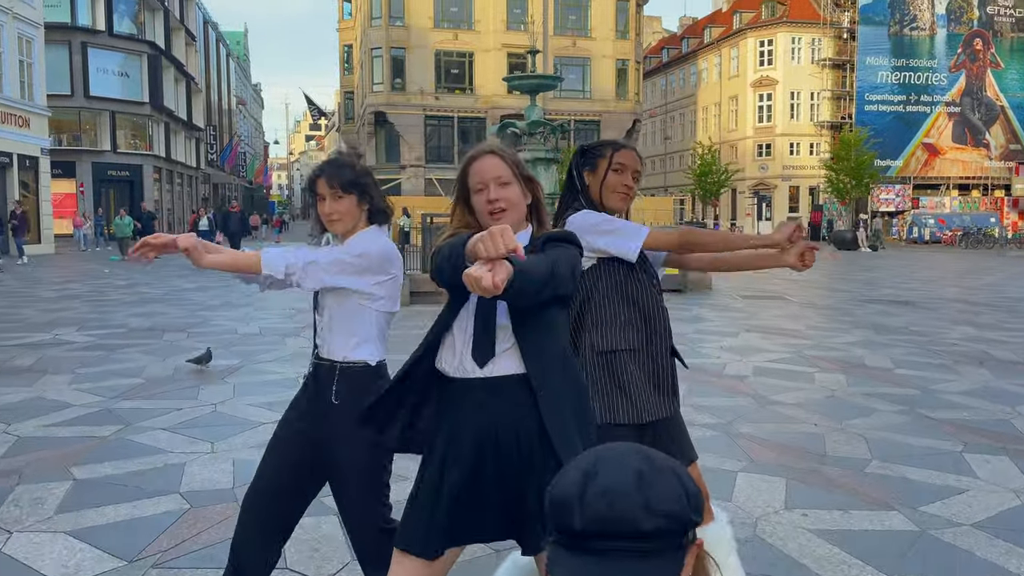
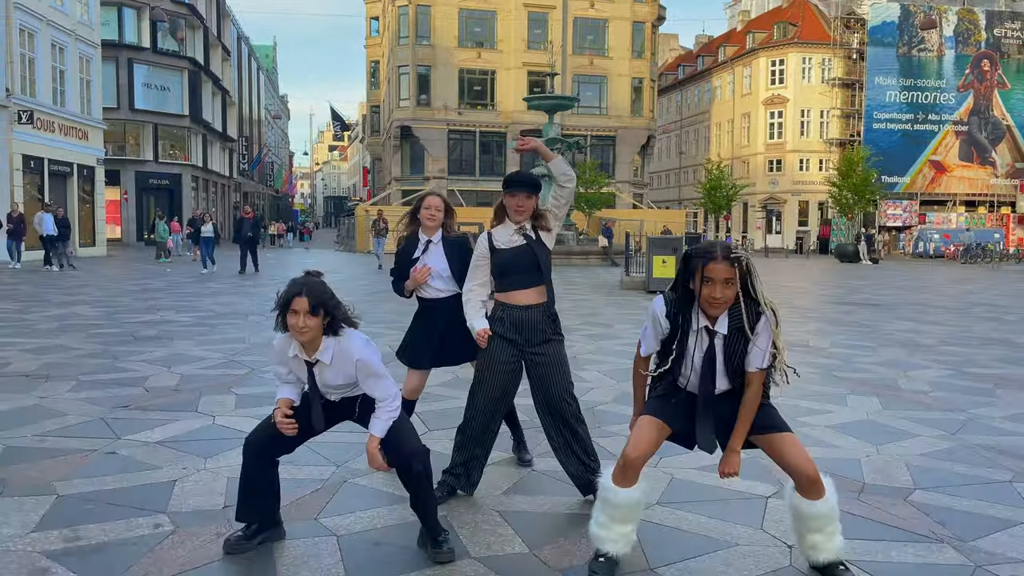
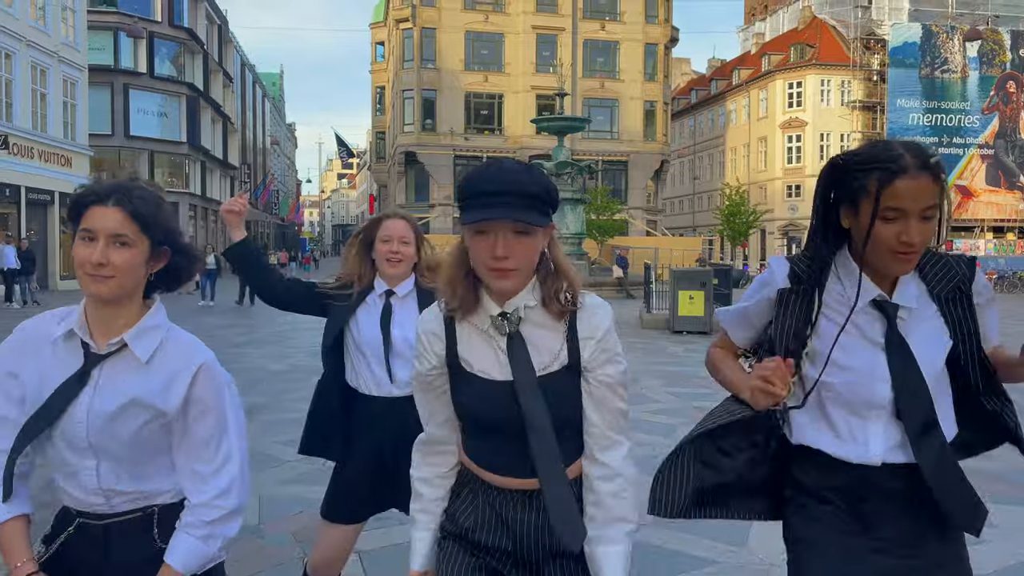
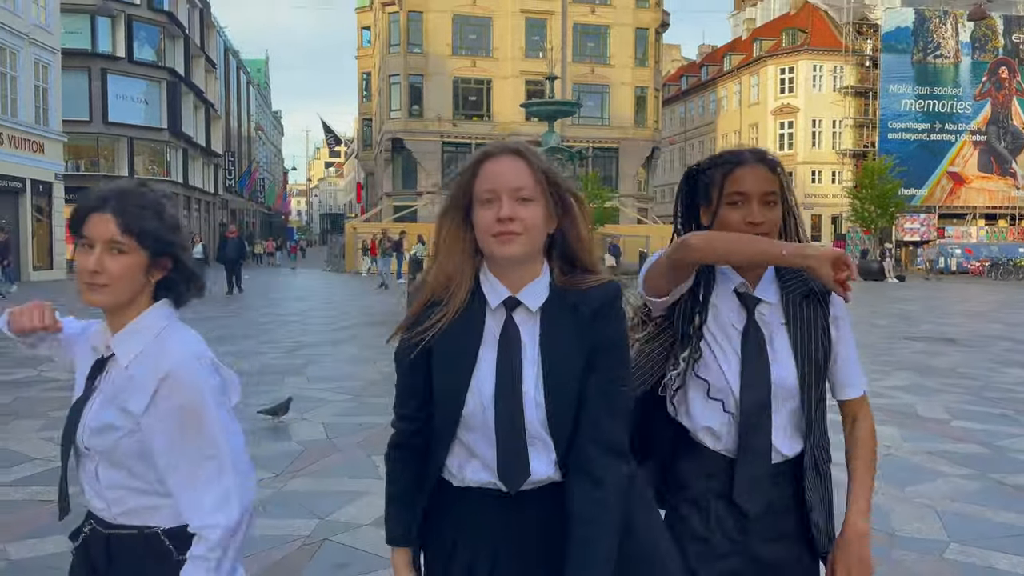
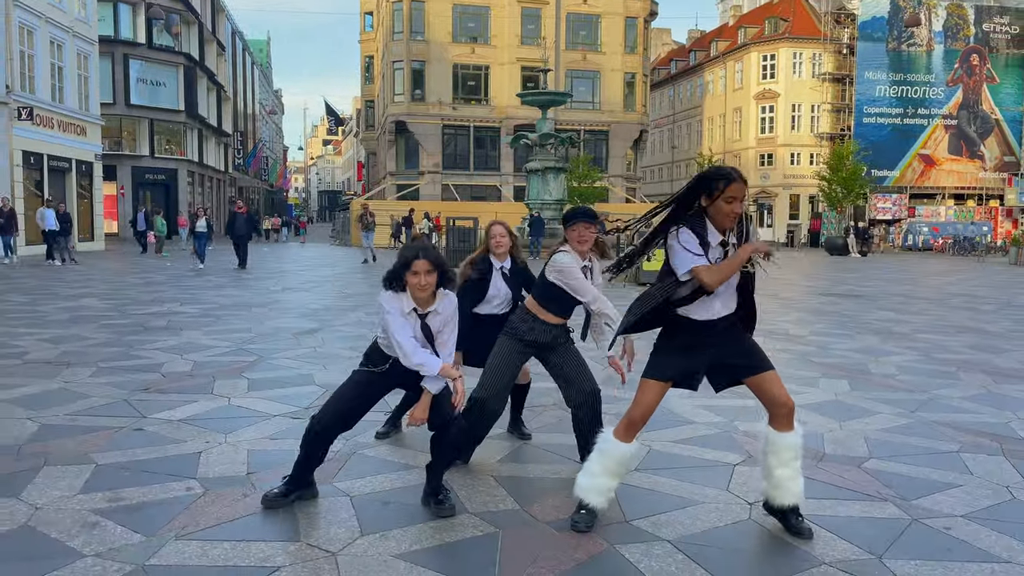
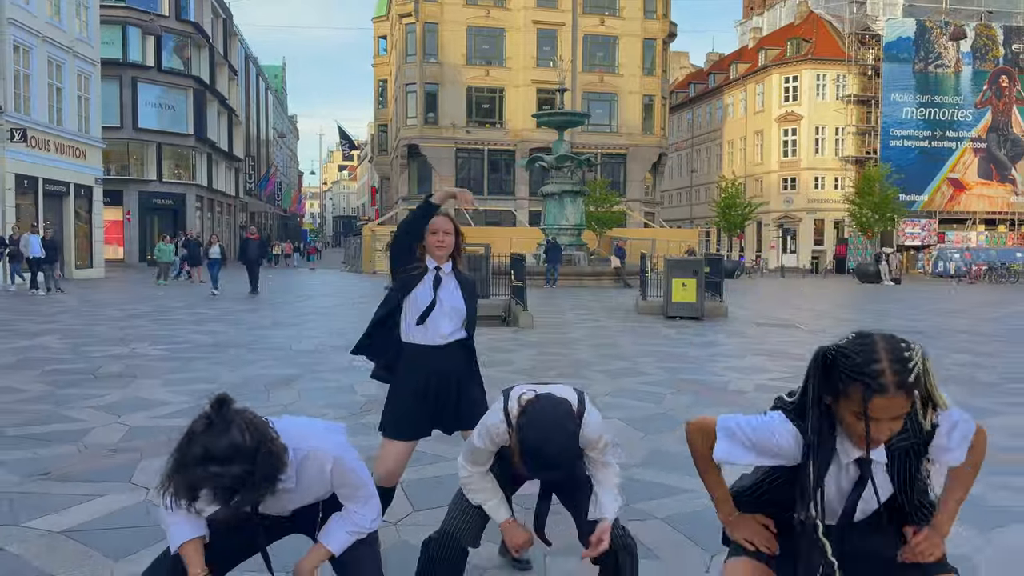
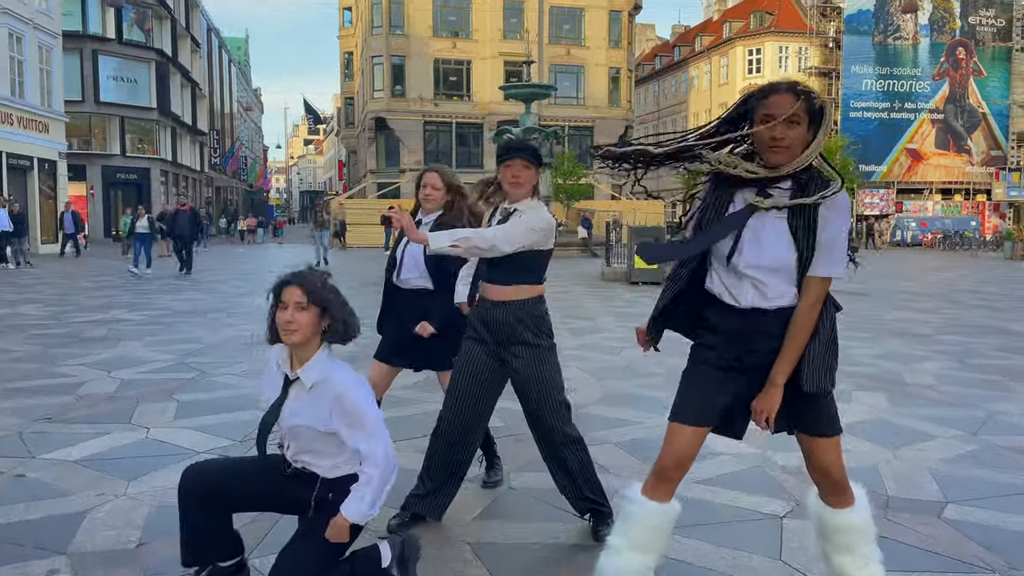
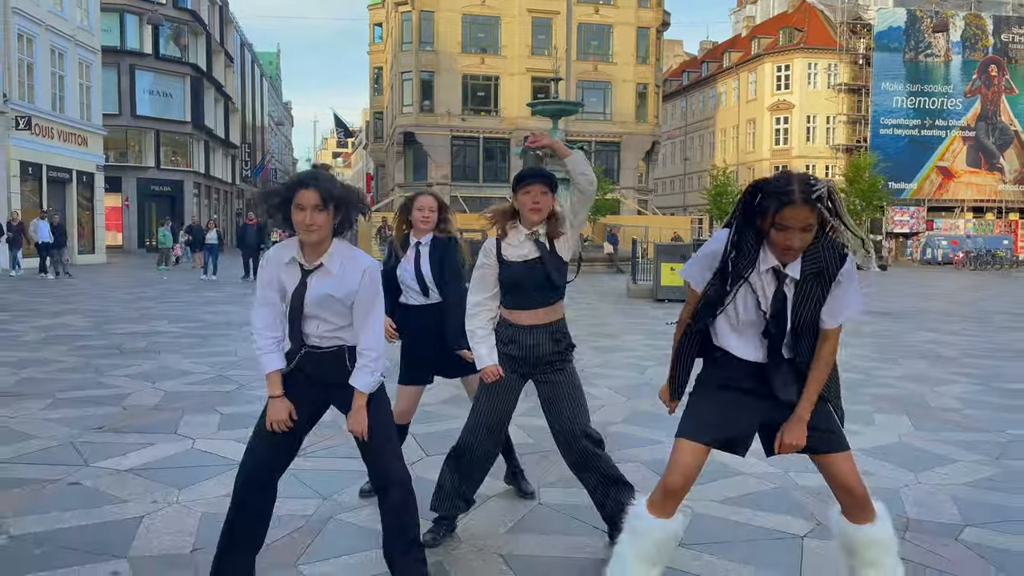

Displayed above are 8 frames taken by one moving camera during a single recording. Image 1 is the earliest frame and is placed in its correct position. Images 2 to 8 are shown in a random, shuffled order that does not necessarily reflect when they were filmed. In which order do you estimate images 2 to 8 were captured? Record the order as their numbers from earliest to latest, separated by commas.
4, 3, 6, 8, 2, 5, 7
